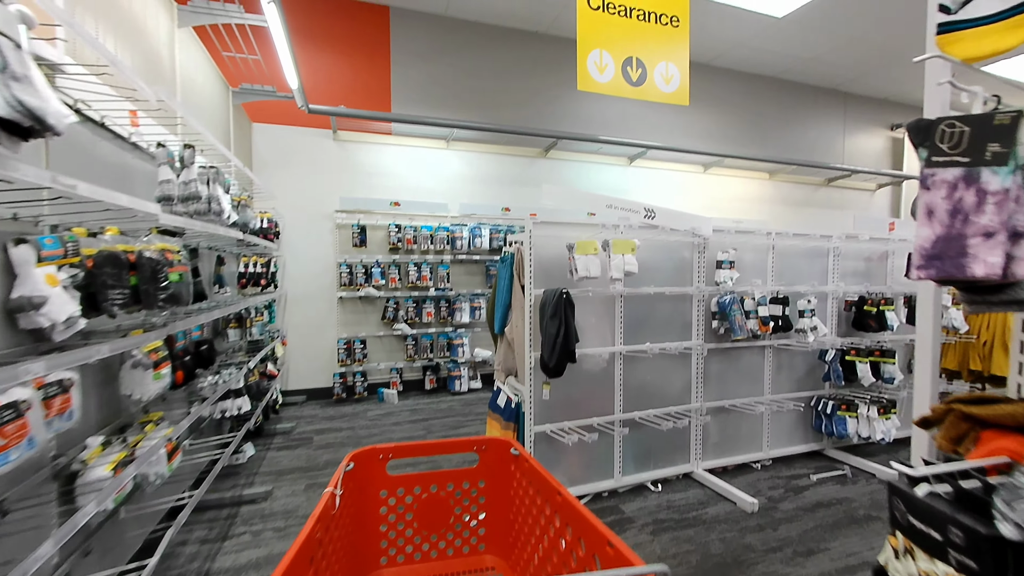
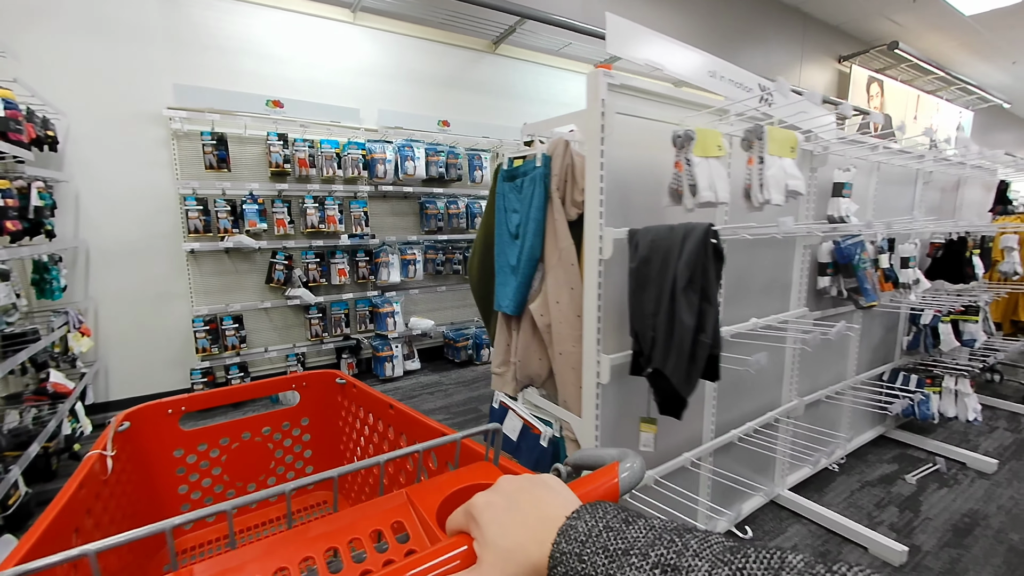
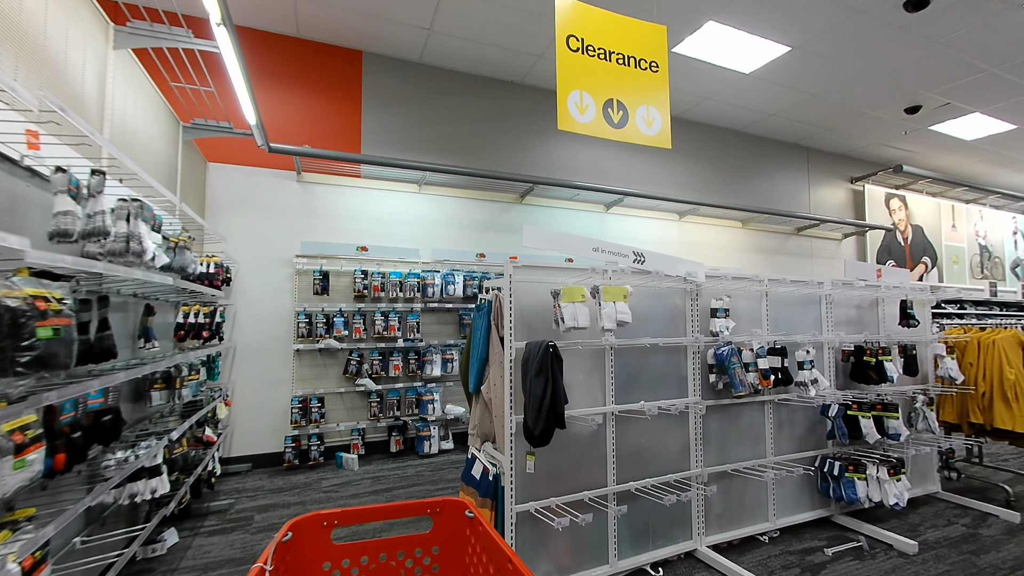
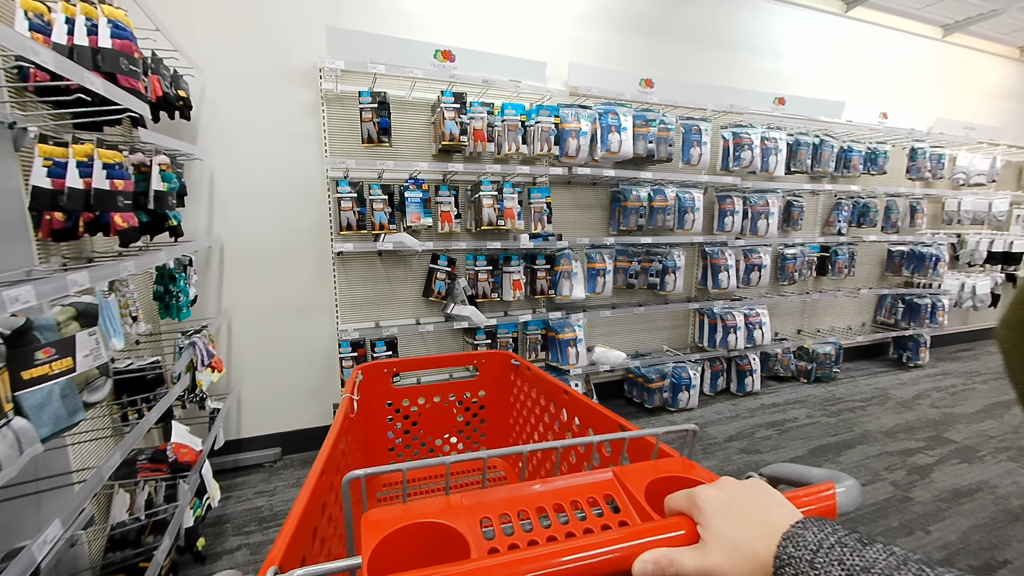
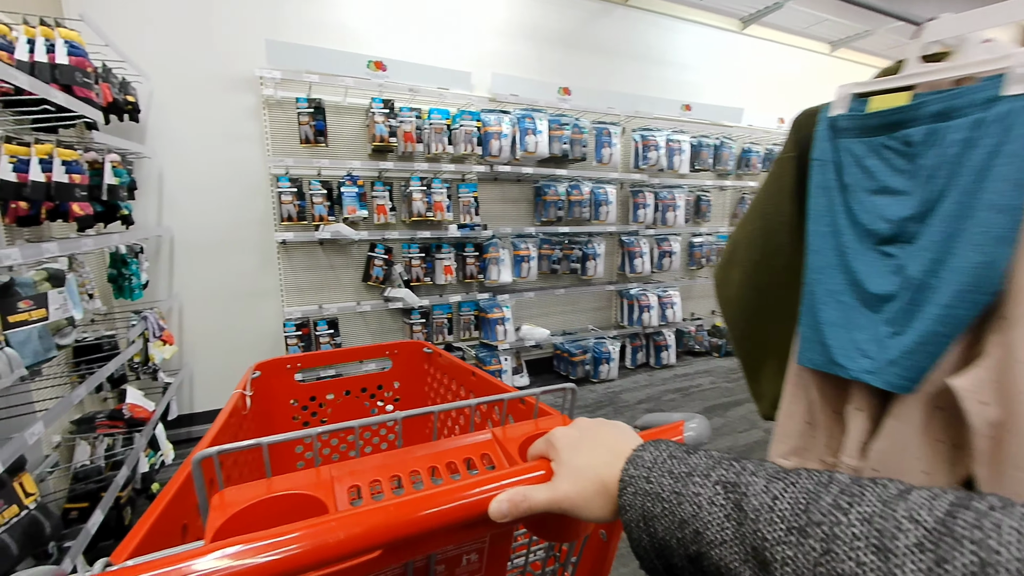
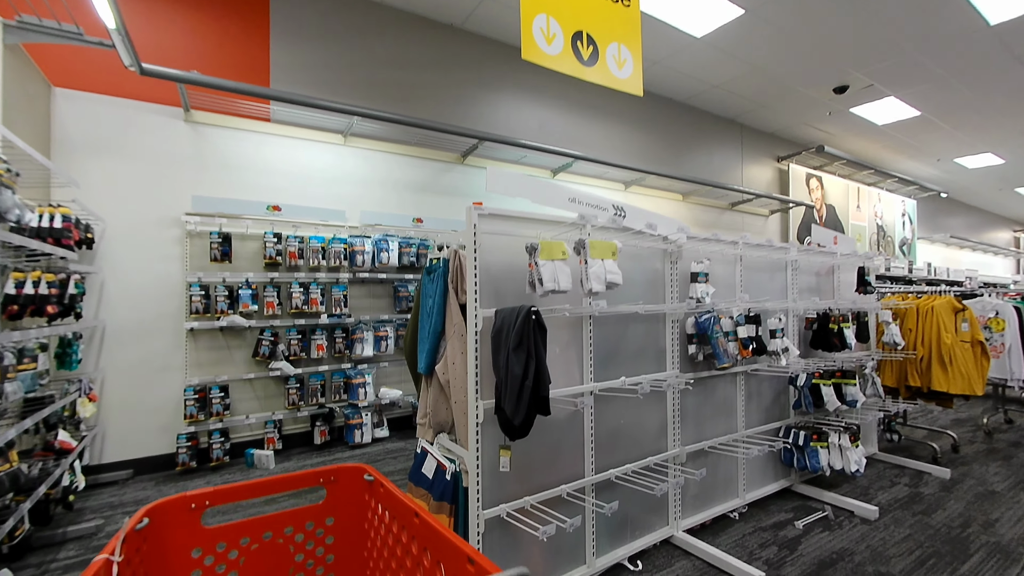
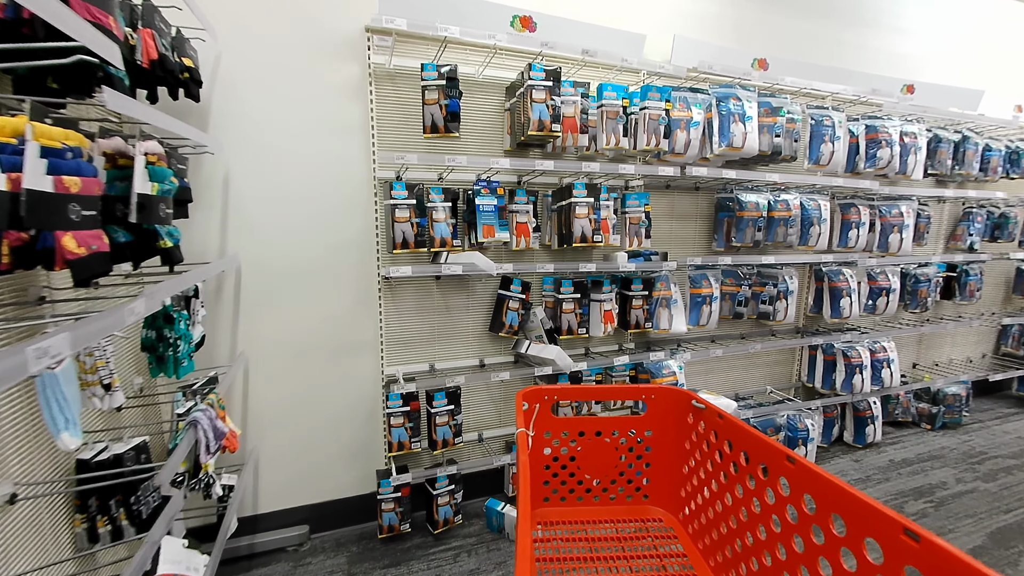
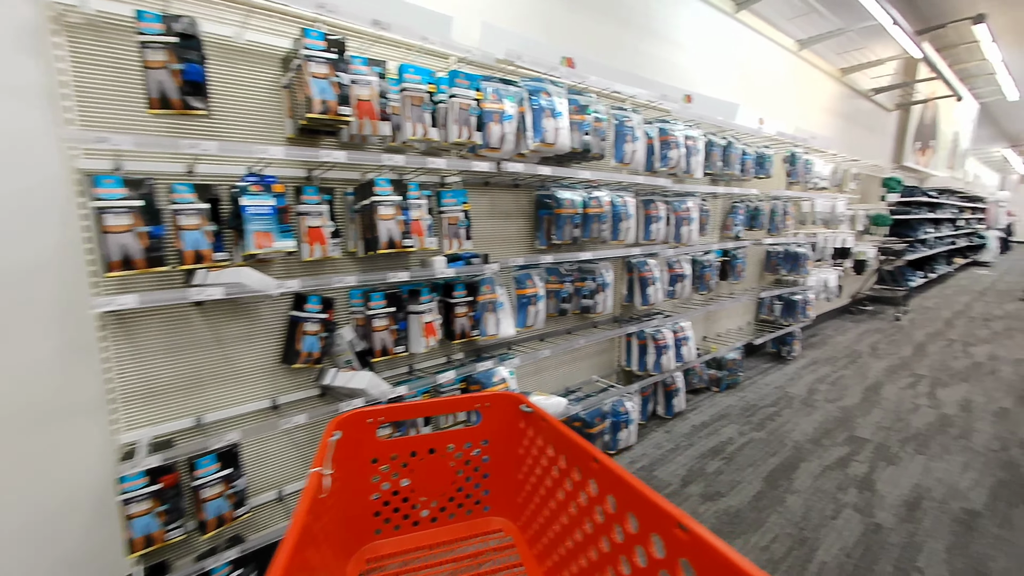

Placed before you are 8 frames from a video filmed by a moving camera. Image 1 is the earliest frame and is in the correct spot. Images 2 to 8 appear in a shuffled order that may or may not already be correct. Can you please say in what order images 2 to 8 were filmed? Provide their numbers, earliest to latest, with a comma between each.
3, 6, 2, 5, 4, 7, 8
